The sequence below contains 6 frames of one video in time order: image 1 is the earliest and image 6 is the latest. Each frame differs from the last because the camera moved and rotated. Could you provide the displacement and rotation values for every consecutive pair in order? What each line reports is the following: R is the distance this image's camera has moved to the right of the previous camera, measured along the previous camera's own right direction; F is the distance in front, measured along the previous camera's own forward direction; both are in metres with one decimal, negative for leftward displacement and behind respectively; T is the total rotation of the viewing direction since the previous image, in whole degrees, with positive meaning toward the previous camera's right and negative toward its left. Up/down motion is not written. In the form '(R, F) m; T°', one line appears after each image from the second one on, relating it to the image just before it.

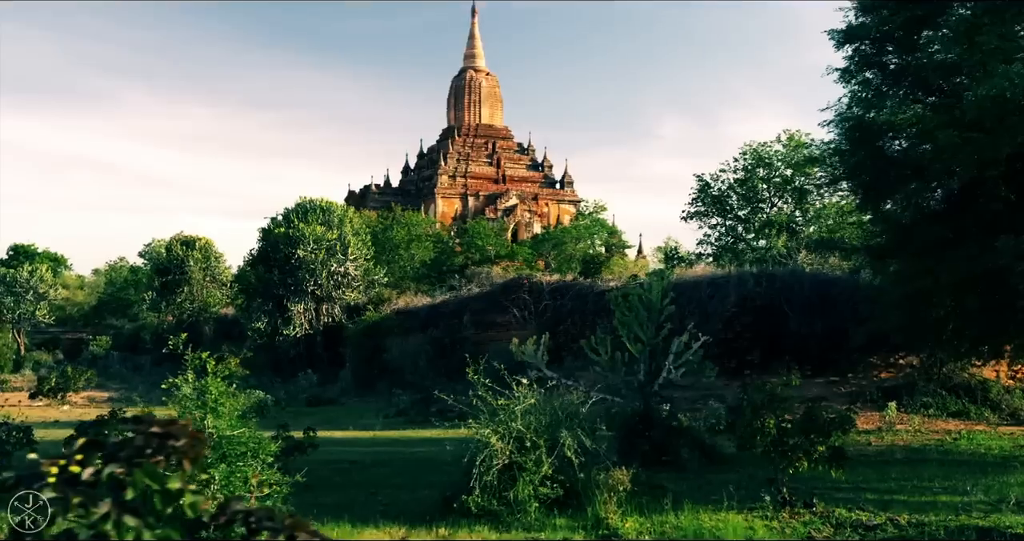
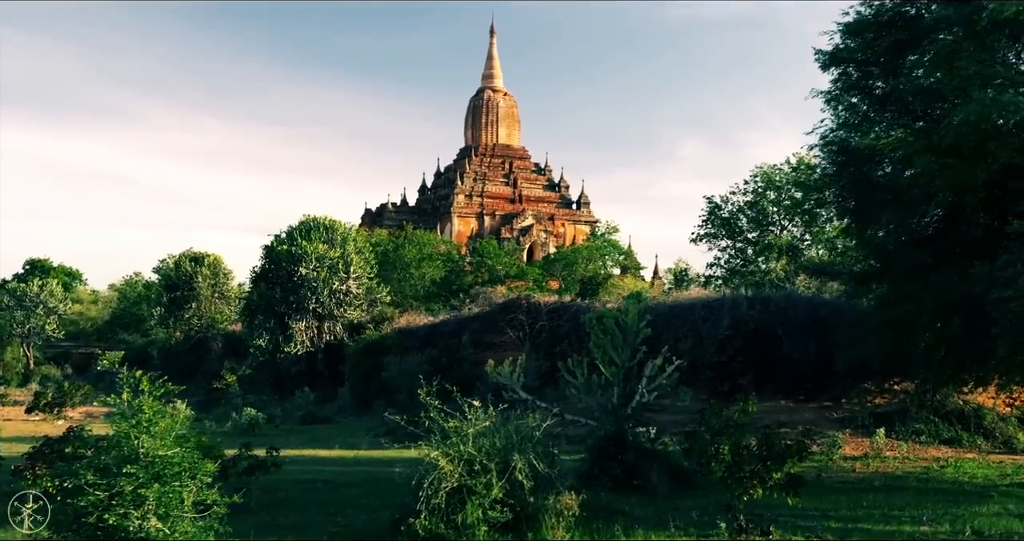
(+0.5, 0.0) m; -1°
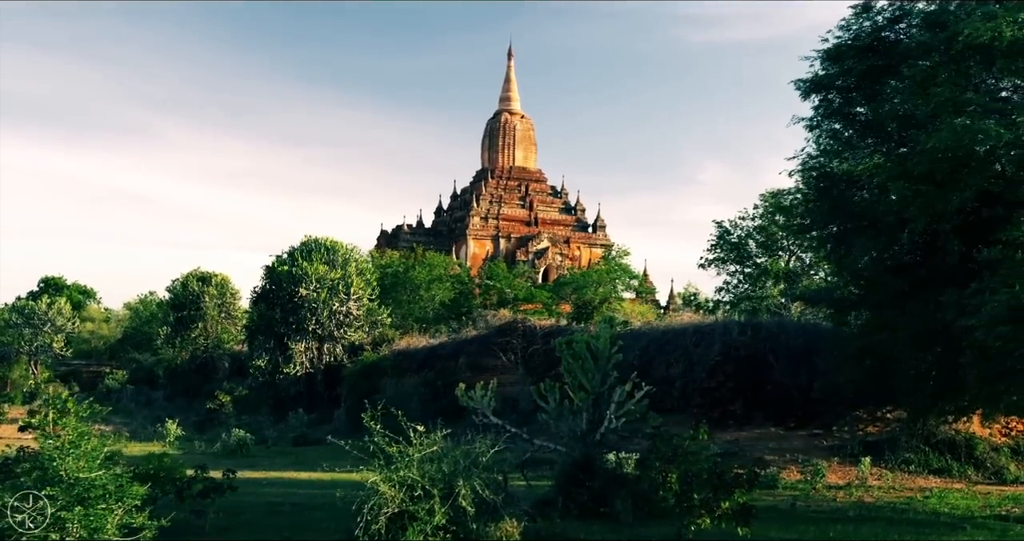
(+0.5, 0.0) m; -1°
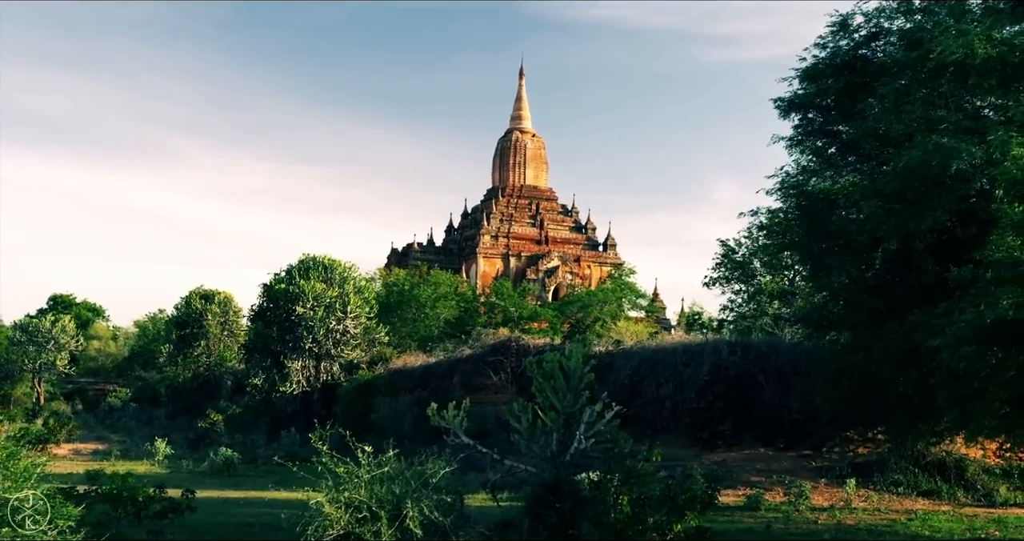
(+0.5, 0.0) m; -1°
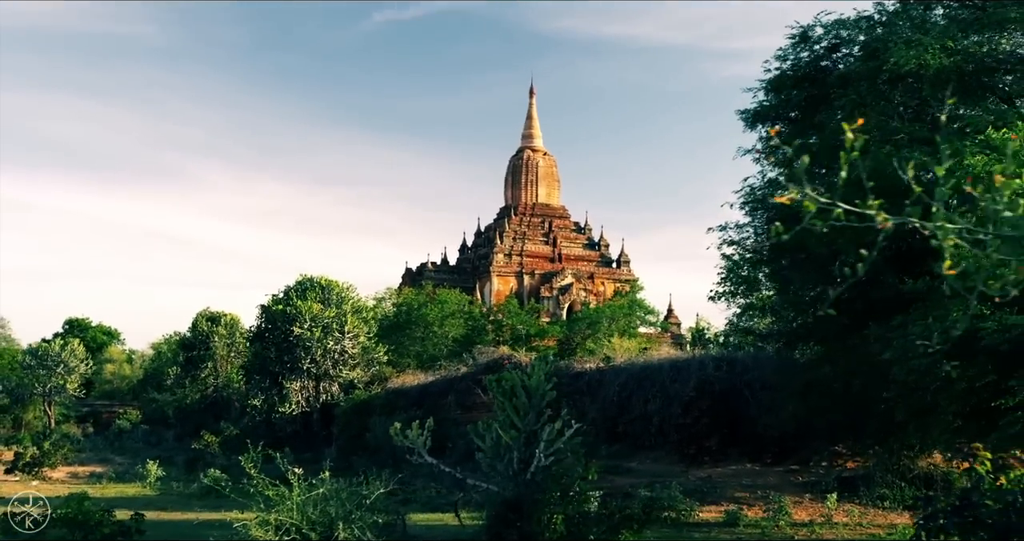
(+0.7, 0.0) m; -1°
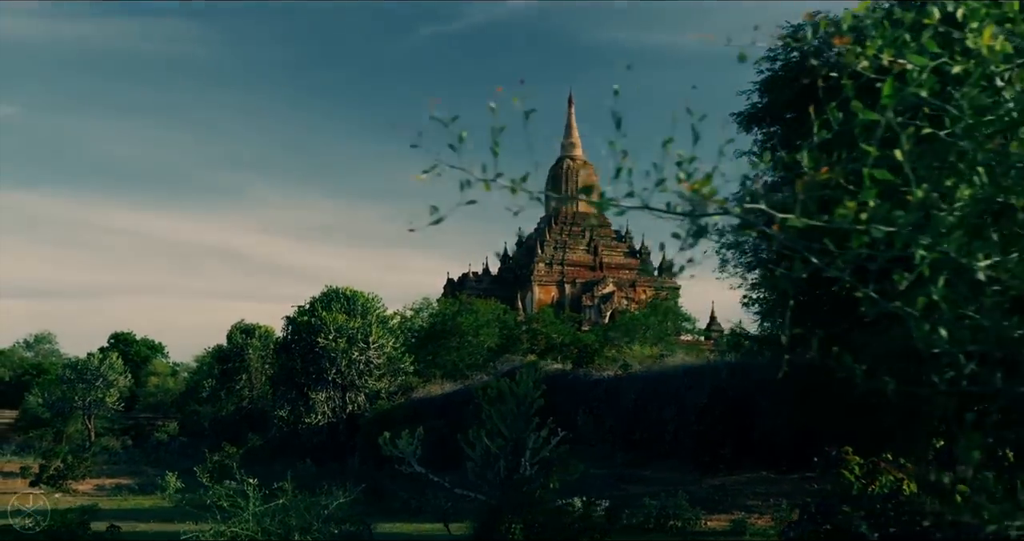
(+0.6, +0.1) m; -2°
